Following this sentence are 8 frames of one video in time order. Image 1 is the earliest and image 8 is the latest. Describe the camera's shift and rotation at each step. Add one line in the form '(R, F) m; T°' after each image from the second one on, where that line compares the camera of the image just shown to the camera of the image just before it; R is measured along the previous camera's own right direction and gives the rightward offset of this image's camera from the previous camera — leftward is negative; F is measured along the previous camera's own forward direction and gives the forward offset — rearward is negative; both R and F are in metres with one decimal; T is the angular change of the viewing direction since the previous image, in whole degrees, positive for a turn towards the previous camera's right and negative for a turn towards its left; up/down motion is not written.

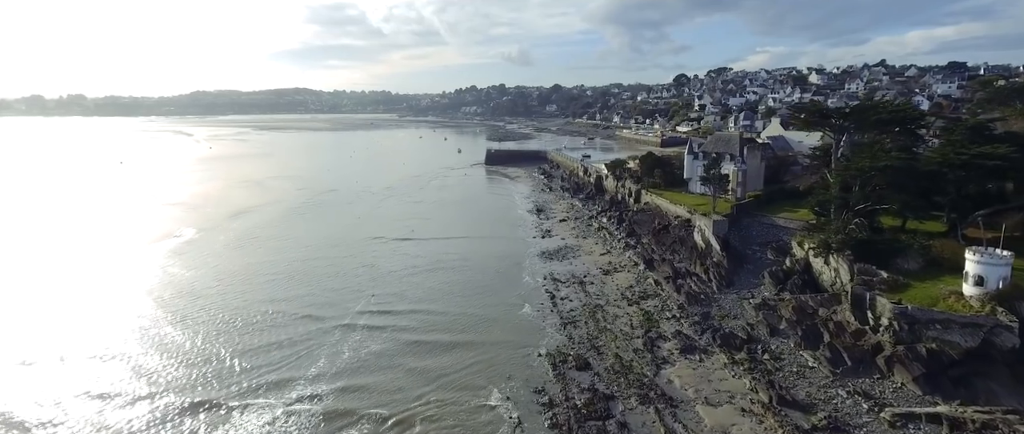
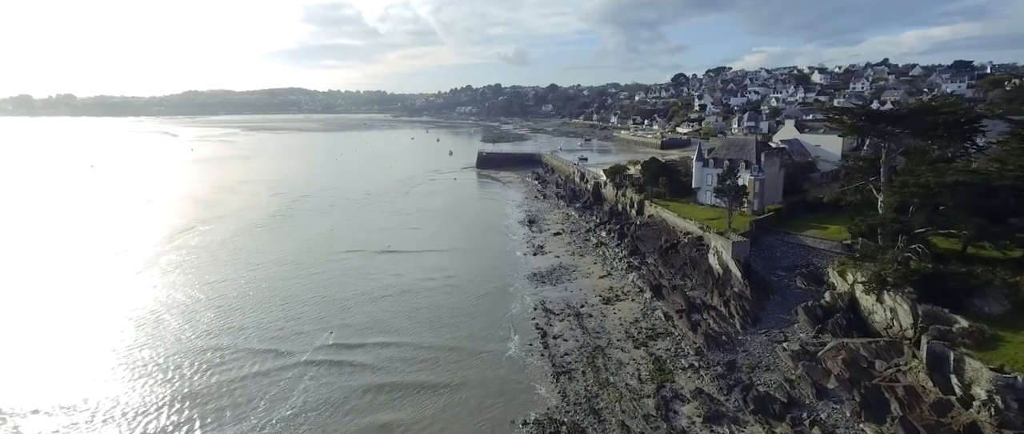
(+0.4, +3.3) m; 0°
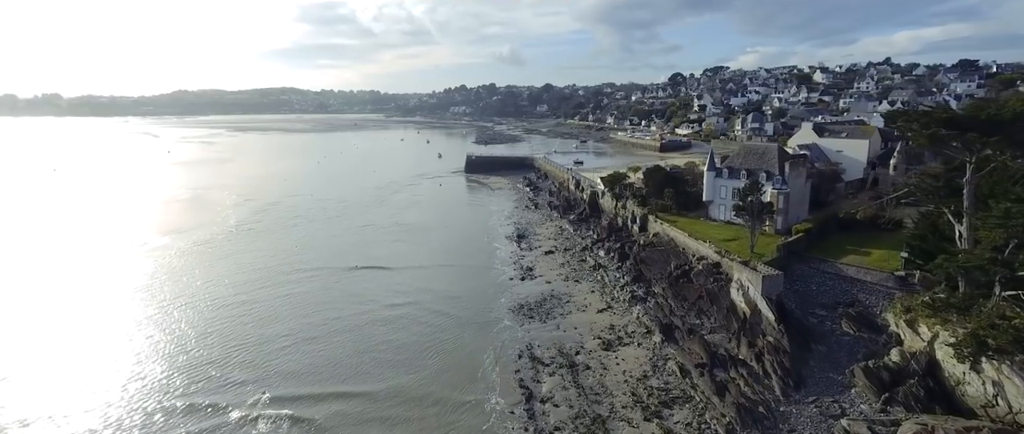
(+0.4, +3.6) m; 0°
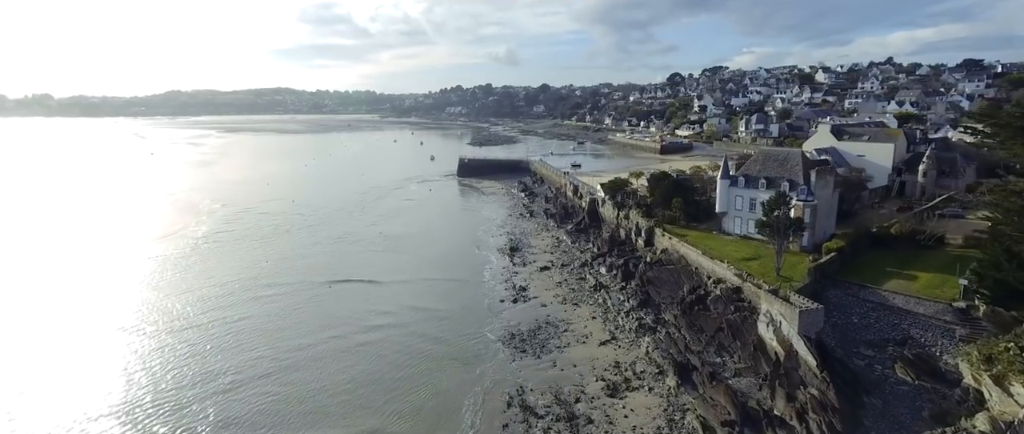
(+0.2, +2.5) m; 0°
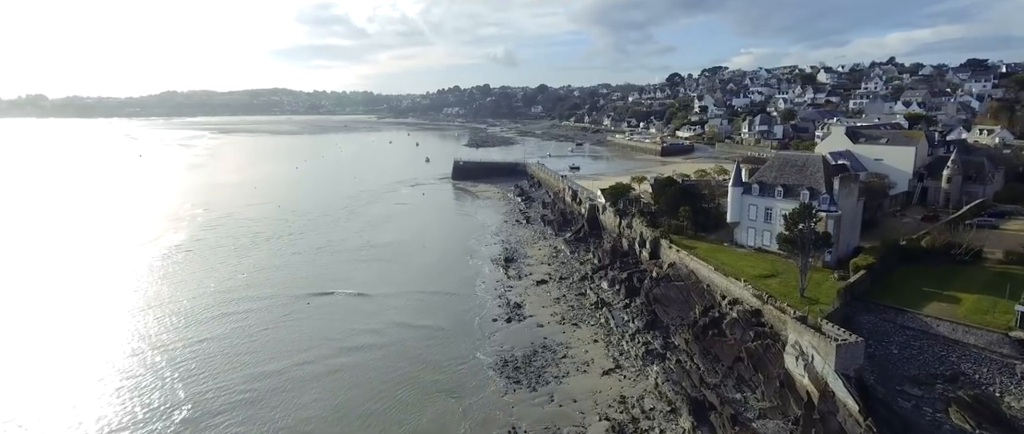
(+0.2, +1.8) m; 0°
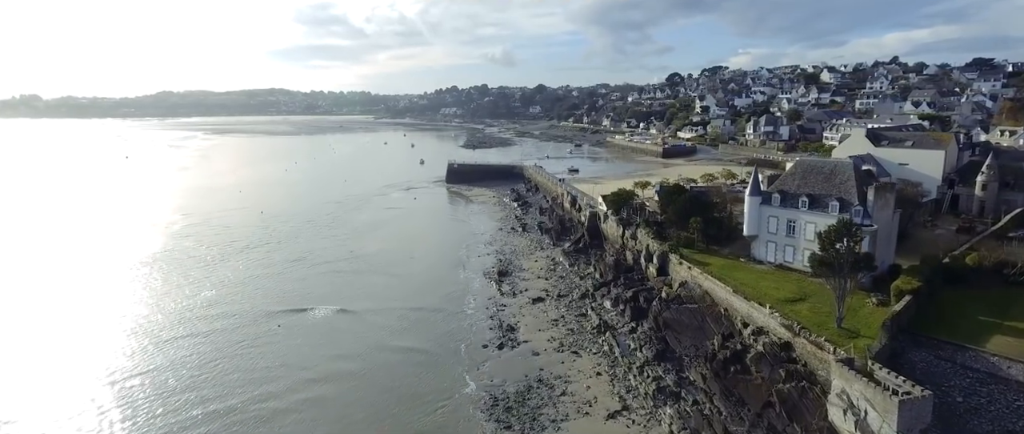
(+0.2, +2.0) m; 0°
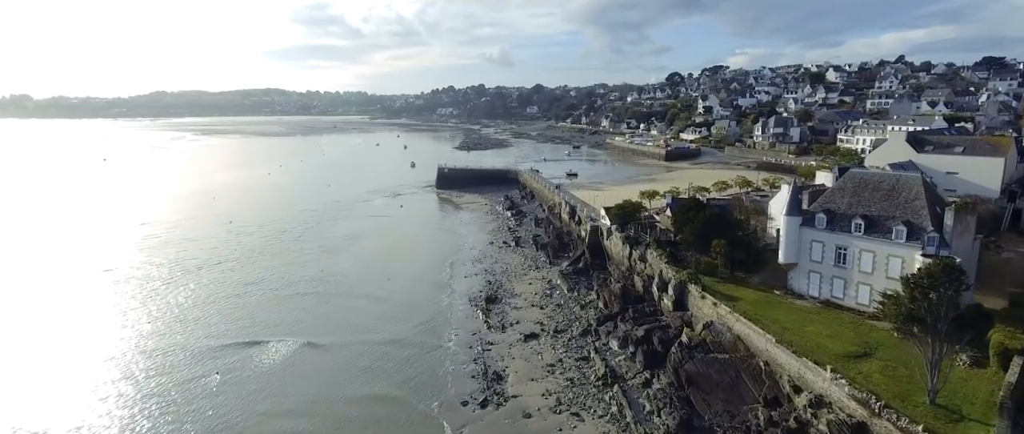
(+0.3, +3.2) m; 0°
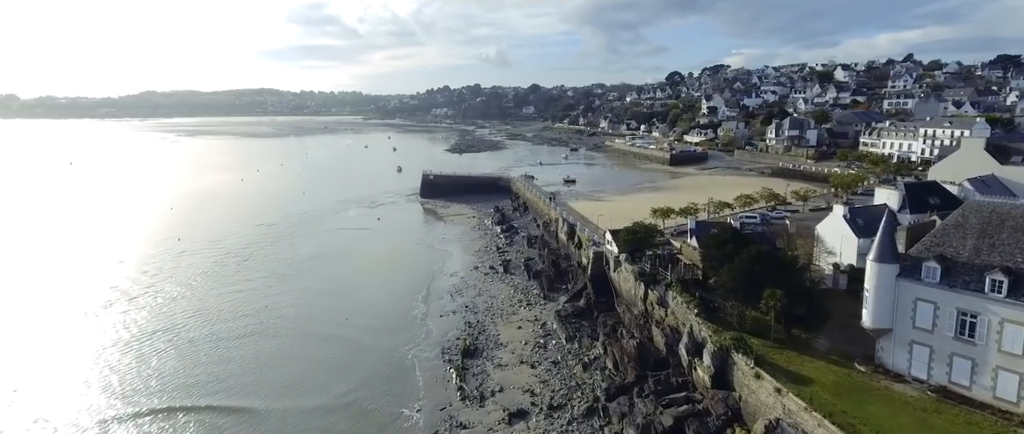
(+0.4, +4.3) m; 0°
